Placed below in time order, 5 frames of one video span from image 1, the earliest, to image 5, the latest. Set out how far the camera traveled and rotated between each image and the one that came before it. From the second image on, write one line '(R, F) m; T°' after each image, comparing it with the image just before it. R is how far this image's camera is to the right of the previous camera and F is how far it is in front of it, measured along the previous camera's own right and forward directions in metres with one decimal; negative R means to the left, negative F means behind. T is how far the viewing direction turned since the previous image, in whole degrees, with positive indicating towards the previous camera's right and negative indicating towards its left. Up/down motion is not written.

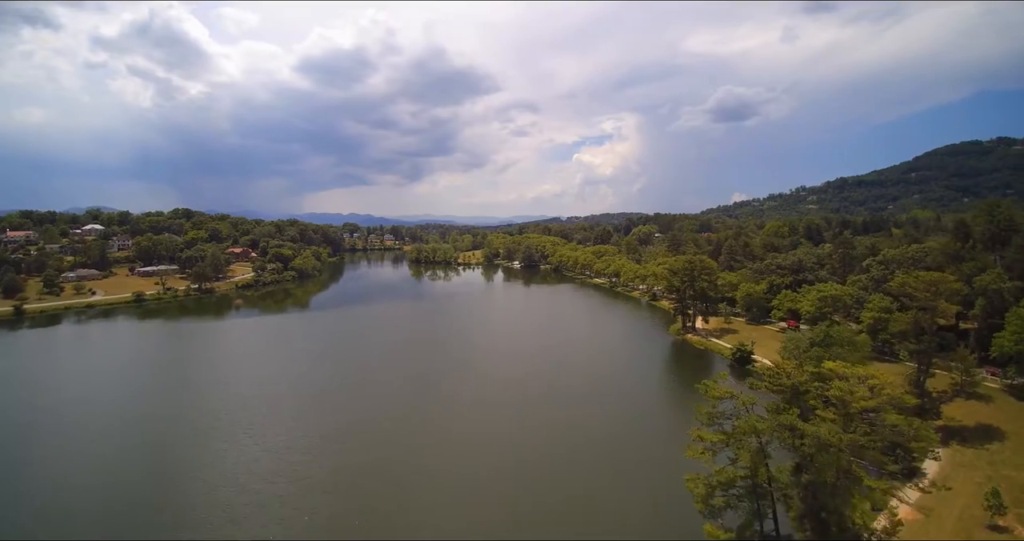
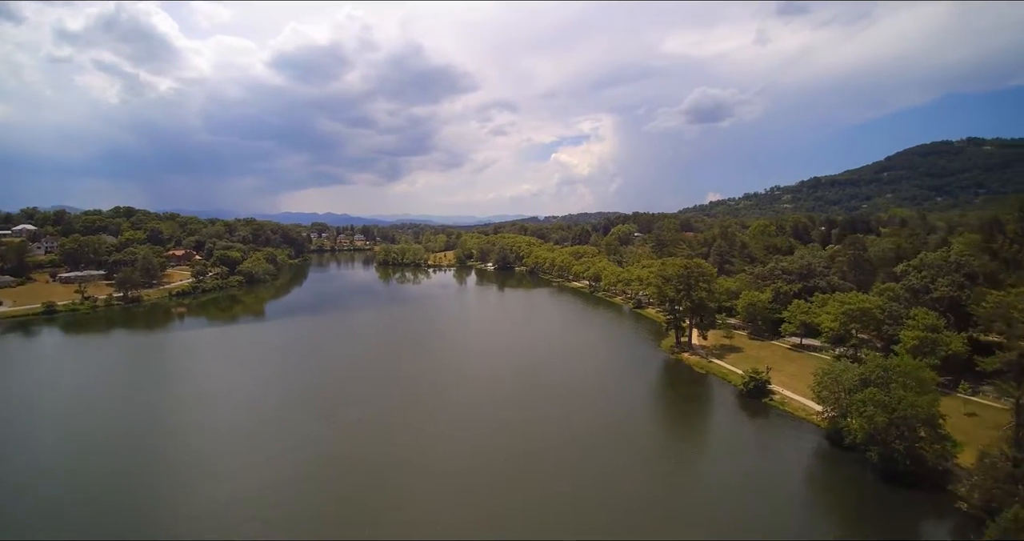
(+1.6, +8.8) m; +3°
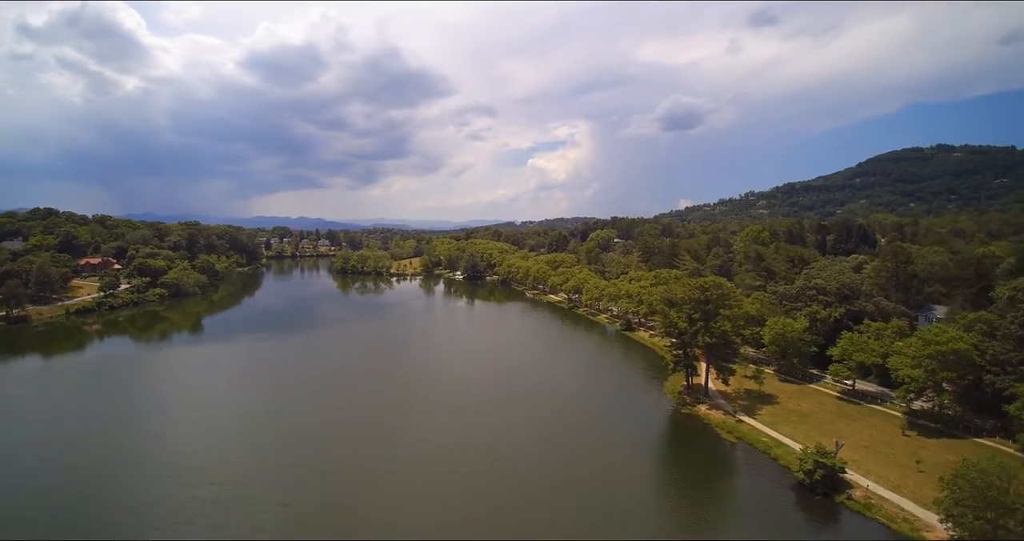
(+1.6, +11.5) m; +3°
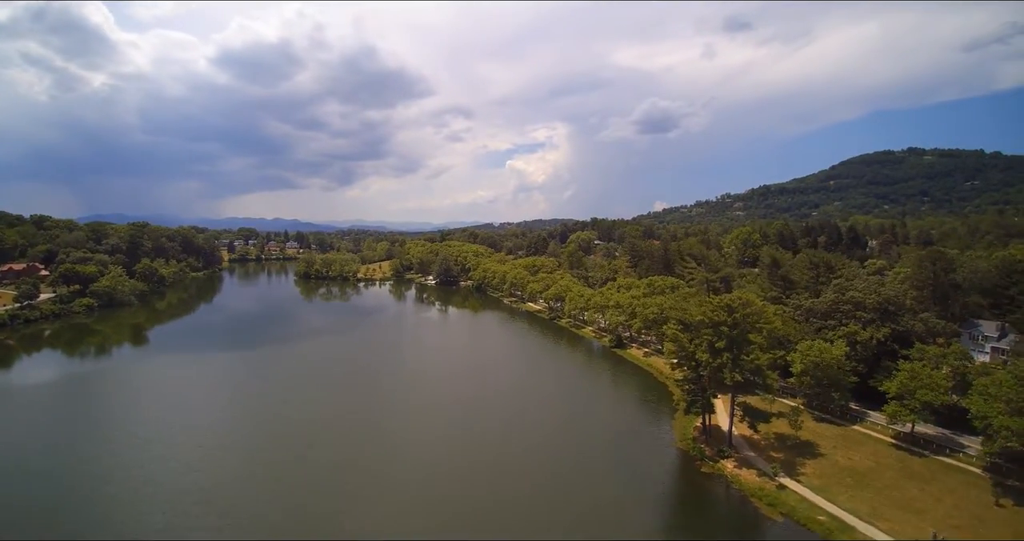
(+0.6, +7.4) m; +3°
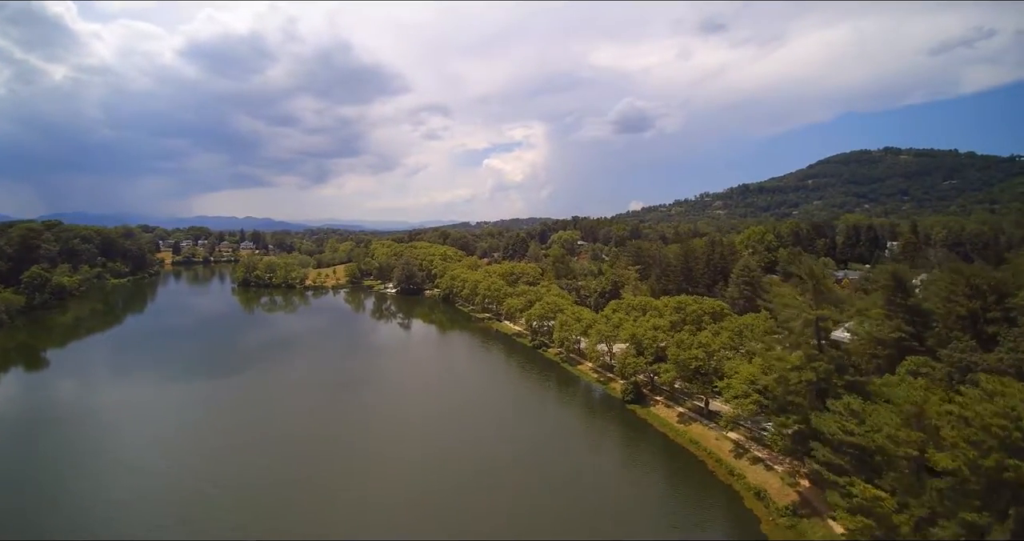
(+0.5, +14.0) m; +3°
